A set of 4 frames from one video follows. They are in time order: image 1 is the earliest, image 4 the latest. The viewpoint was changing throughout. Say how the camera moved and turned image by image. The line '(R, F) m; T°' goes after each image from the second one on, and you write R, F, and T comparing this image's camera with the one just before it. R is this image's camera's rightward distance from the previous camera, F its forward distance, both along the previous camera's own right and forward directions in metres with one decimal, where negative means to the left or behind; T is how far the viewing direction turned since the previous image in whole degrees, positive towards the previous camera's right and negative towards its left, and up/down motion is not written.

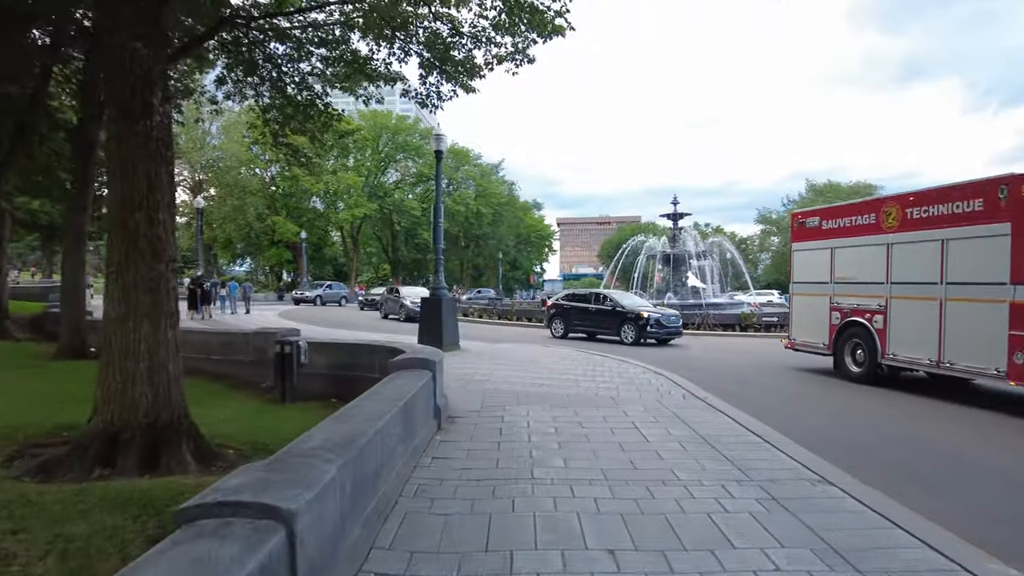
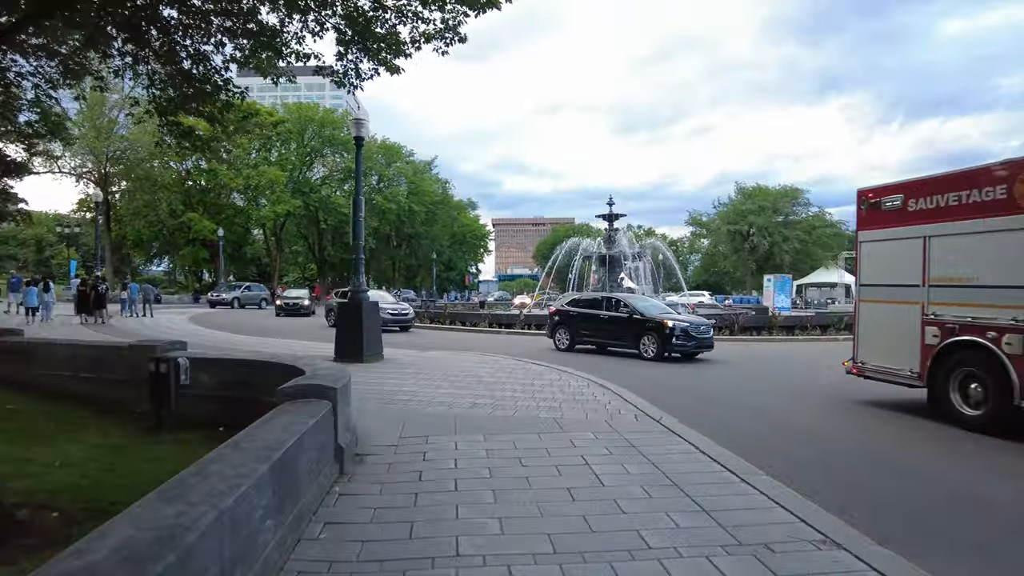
(+0.1, +1.3) m; +6°
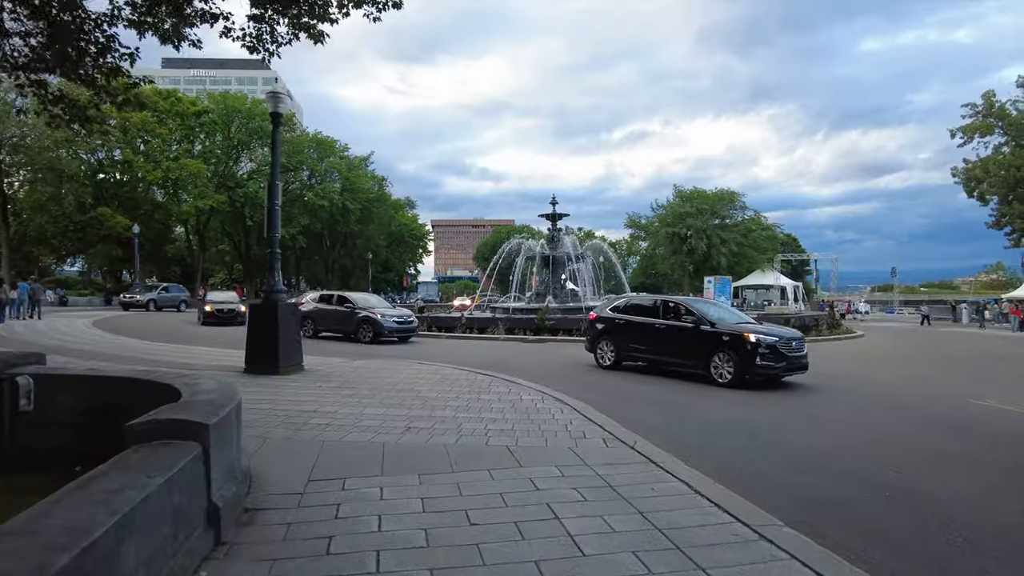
(0.0, +1.4) m; +5°
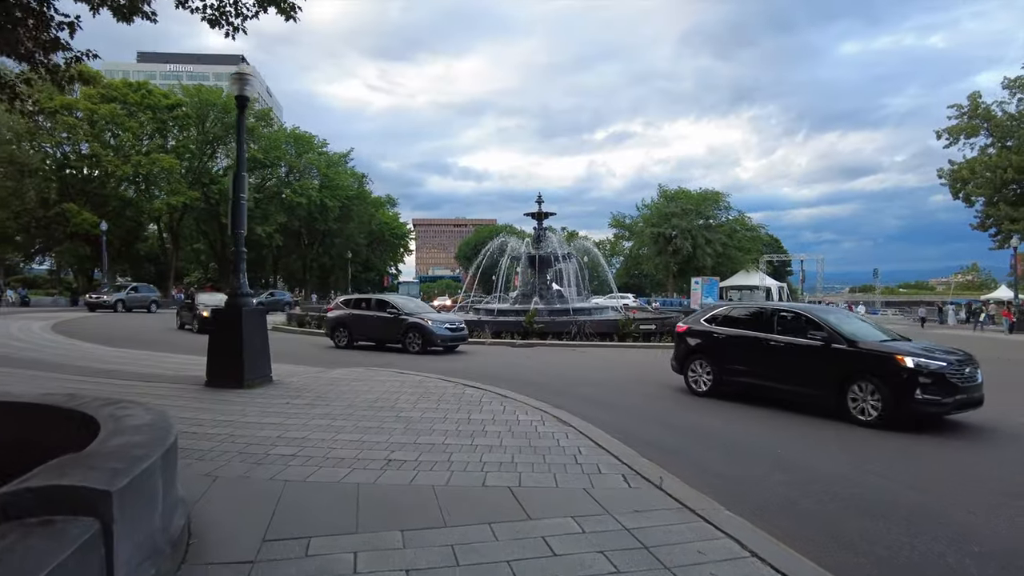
(-0.2, +1.1) m; +2°
